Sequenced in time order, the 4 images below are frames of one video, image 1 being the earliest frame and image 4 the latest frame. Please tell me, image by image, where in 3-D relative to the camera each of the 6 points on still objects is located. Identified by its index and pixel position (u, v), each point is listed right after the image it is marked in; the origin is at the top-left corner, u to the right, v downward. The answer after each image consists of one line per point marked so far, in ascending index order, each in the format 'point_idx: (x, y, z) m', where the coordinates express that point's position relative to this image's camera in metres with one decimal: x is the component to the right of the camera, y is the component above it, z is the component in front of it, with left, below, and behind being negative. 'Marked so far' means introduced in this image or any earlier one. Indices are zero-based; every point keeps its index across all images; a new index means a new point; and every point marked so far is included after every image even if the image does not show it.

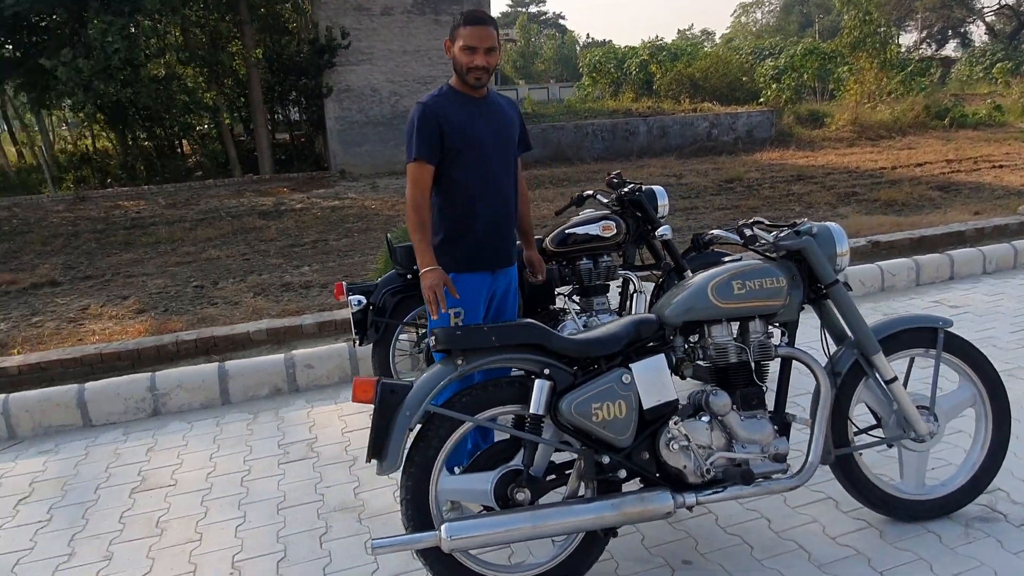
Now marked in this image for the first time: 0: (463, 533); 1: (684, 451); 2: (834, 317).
0: (-0.2, -0.8, +2.4) m
1: (+0.6, -0.6, +2.6) m
2: (+1.3, -0.1, +3.0) m
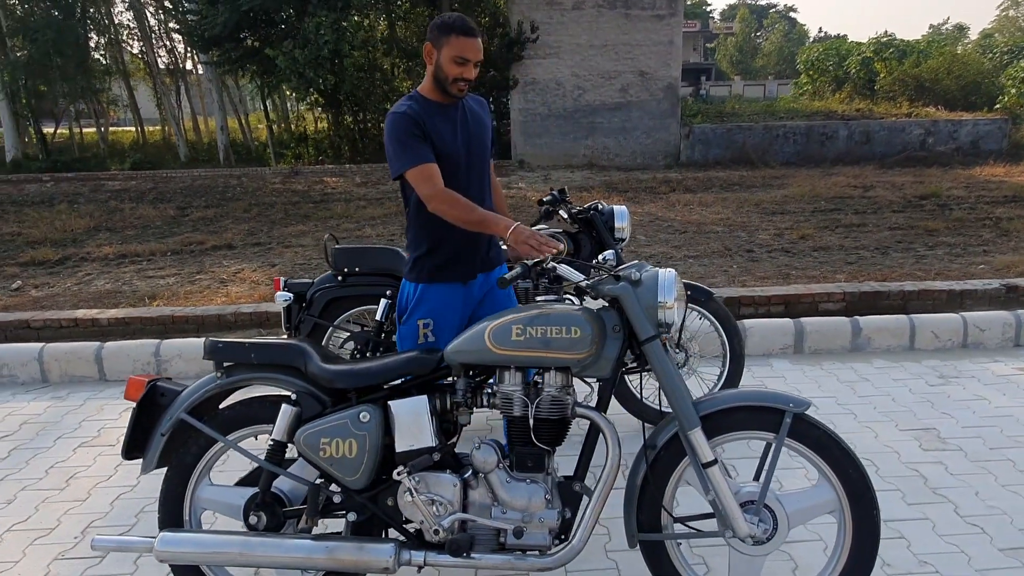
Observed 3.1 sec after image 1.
0: (-1.1, -0.8, +2.4) m
1: (-0.3, -0.7, +2.3) m
2: (+0.6, -0.3, +2.5) m
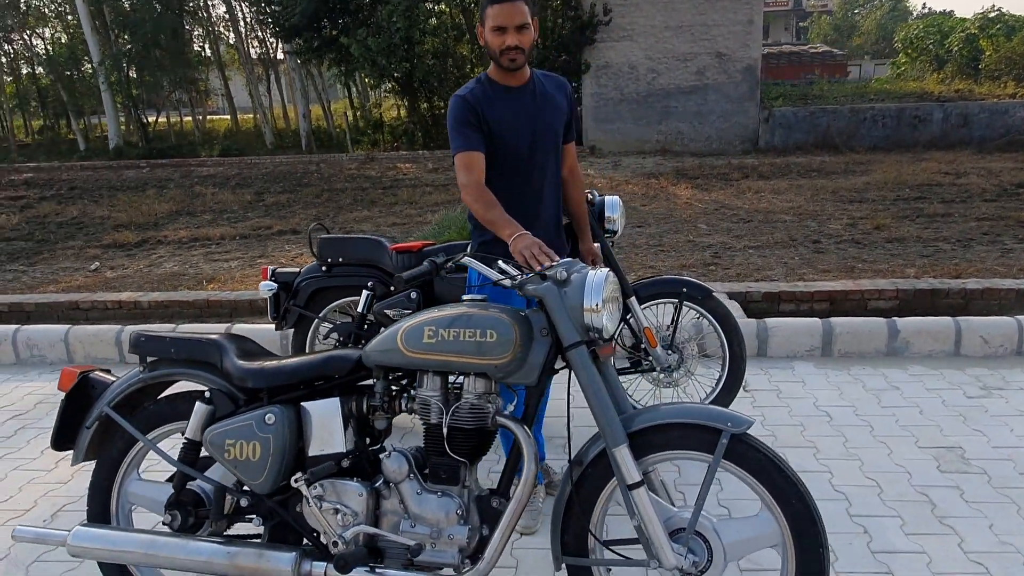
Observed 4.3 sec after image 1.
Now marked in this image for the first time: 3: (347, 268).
0: (-1.4, -0.8, +2.3) m
1: (-0.5, -0.7, +2.2) m
2: (+0.3, -0.3, +2.3) m
3: (-0.9, +0.1, +4.0) m
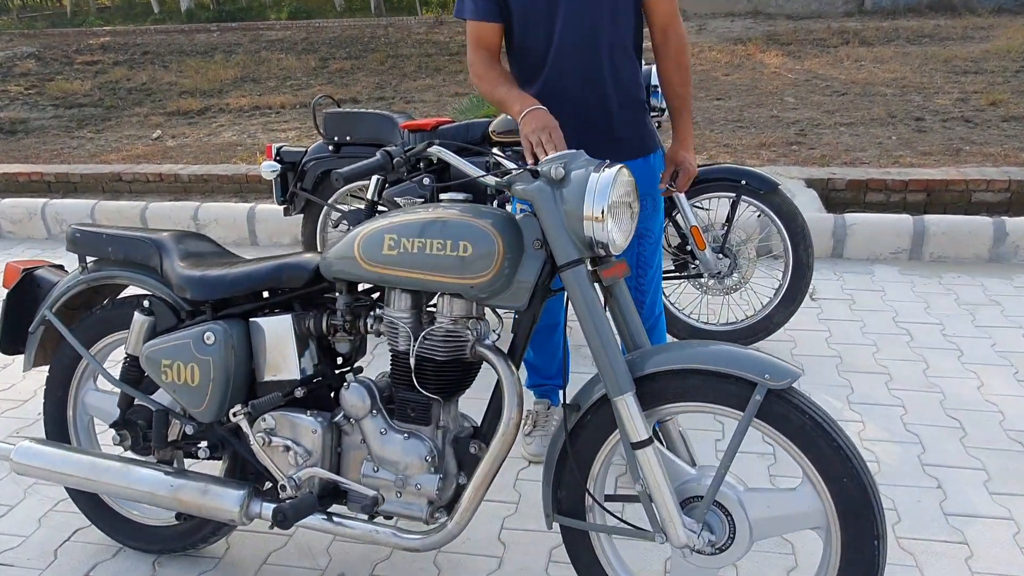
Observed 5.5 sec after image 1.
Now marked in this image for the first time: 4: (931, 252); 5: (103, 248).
0: (-1.4, -0.5, +2.1) m
1: (-0.6, -0.4, +1.9) m
2: (+0.3, -0.1, +1.8) m
3: (-0.7, +0.7, +3.5) m
4: (+2.2, +0.2, +3.9) m
5: (-1.2, +0.1, +2.1) m
